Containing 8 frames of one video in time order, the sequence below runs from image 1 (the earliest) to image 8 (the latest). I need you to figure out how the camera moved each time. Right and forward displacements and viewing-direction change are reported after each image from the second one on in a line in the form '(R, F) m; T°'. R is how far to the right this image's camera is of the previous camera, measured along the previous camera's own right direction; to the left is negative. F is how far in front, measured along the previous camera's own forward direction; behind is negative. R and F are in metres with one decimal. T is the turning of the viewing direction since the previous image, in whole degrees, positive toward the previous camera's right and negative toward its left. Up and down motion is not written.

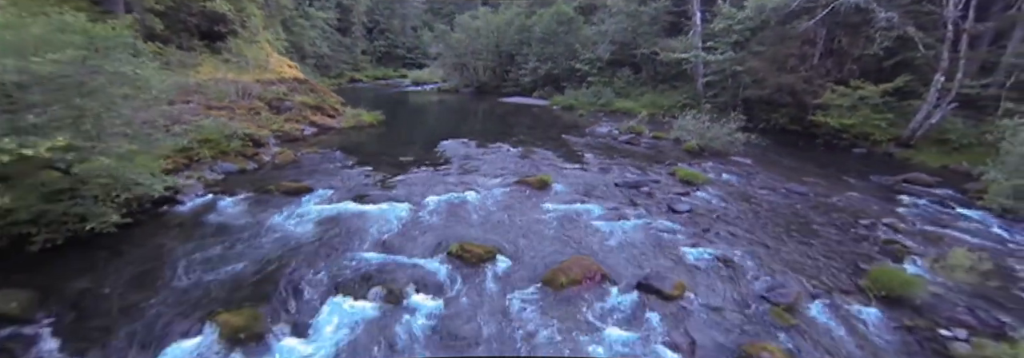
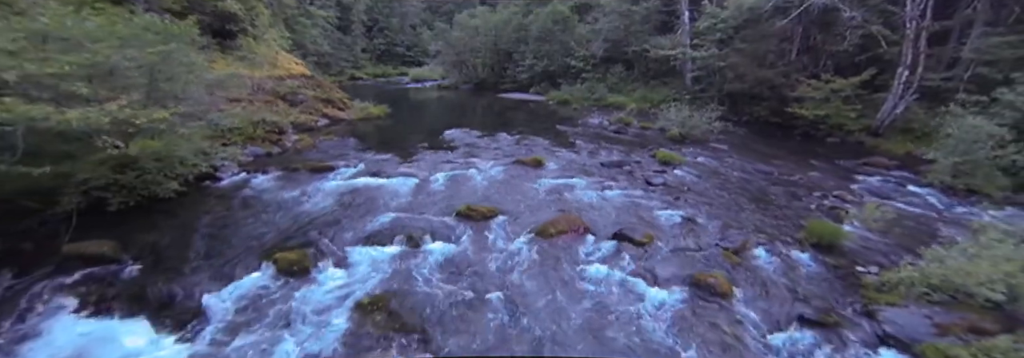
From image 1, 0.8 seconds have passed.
(0.0, -1.0) m; 0°
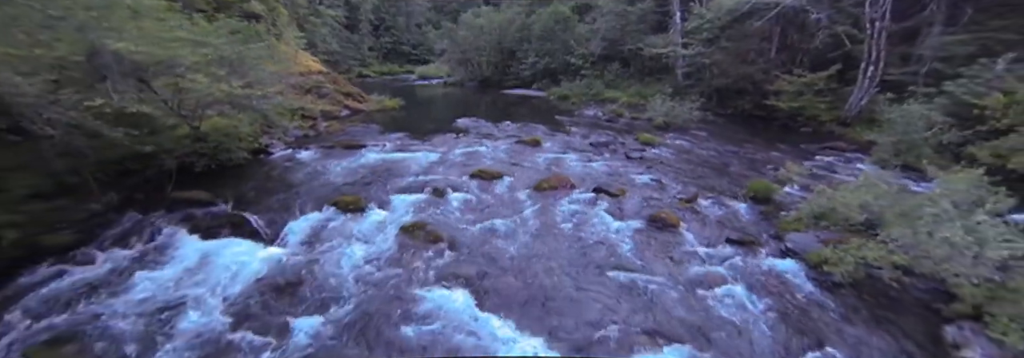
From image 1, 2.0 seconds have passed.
(0.0, -1.6) m; 0°
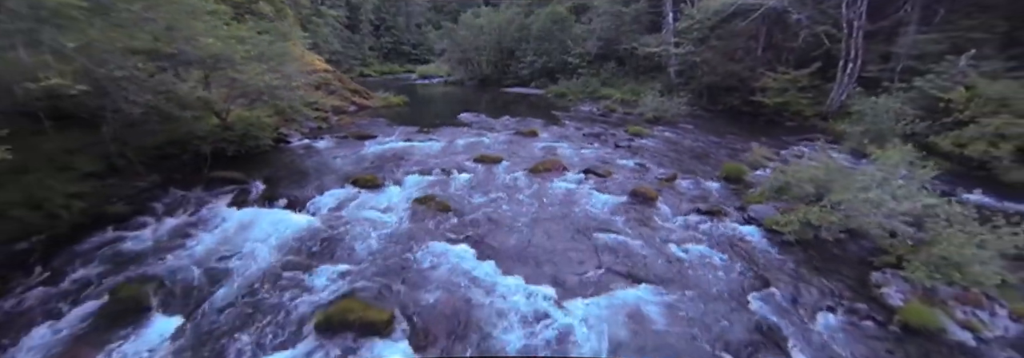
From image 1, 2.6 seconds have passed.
(0.0, -0.9) m; 0°
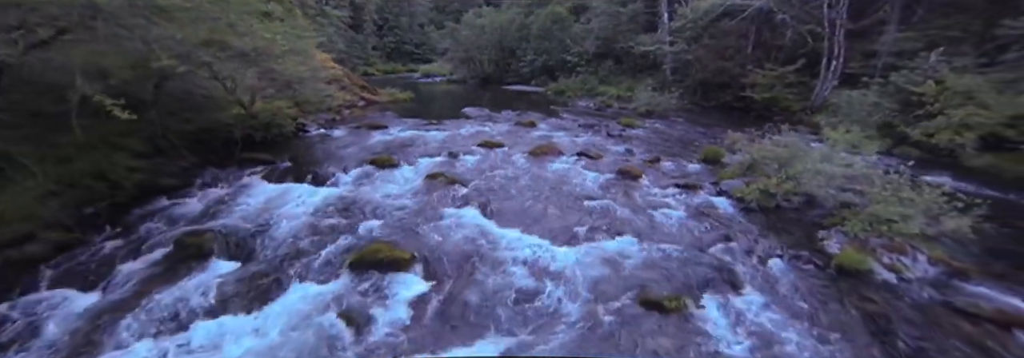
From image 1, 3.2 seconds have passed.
(0.0, -0.9) m; 0°
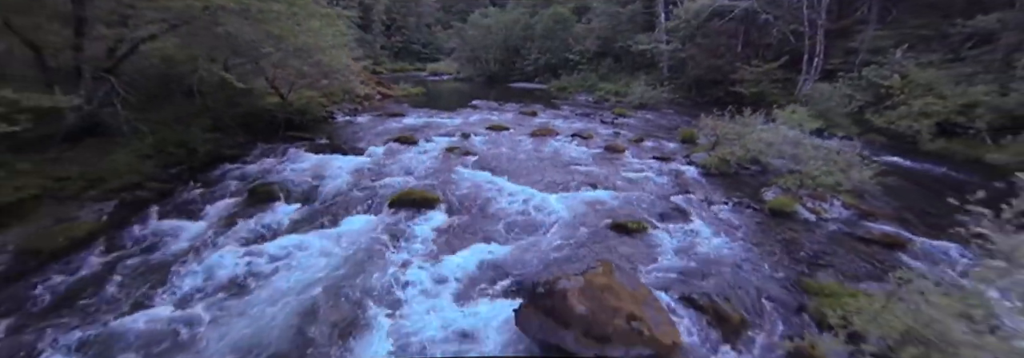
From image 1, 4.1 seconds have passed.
(0.0, -1.4) m; -1°
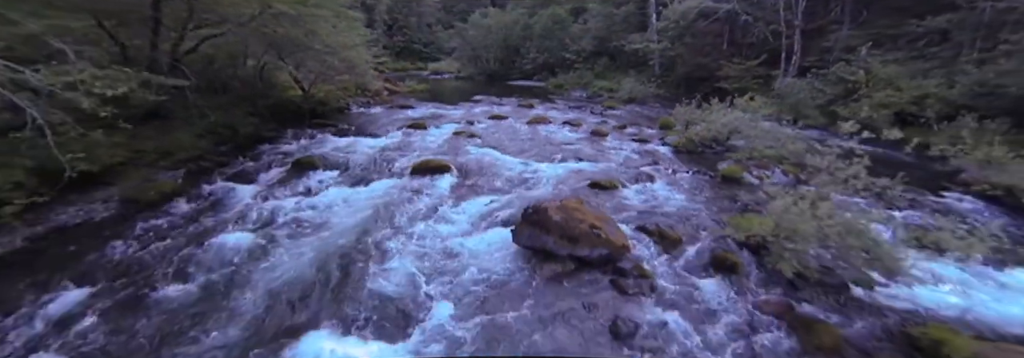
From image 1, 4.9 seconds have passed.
(0.0, -1.4) m; 0°
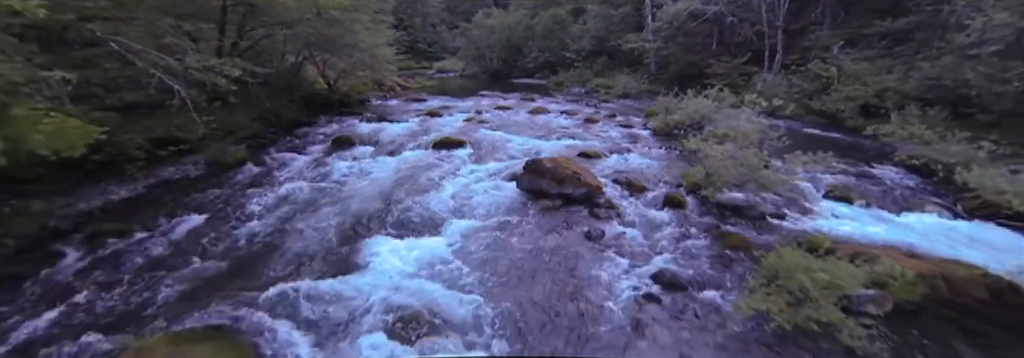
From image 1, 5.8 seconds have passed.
(0.0, -1.6) m; 0°
